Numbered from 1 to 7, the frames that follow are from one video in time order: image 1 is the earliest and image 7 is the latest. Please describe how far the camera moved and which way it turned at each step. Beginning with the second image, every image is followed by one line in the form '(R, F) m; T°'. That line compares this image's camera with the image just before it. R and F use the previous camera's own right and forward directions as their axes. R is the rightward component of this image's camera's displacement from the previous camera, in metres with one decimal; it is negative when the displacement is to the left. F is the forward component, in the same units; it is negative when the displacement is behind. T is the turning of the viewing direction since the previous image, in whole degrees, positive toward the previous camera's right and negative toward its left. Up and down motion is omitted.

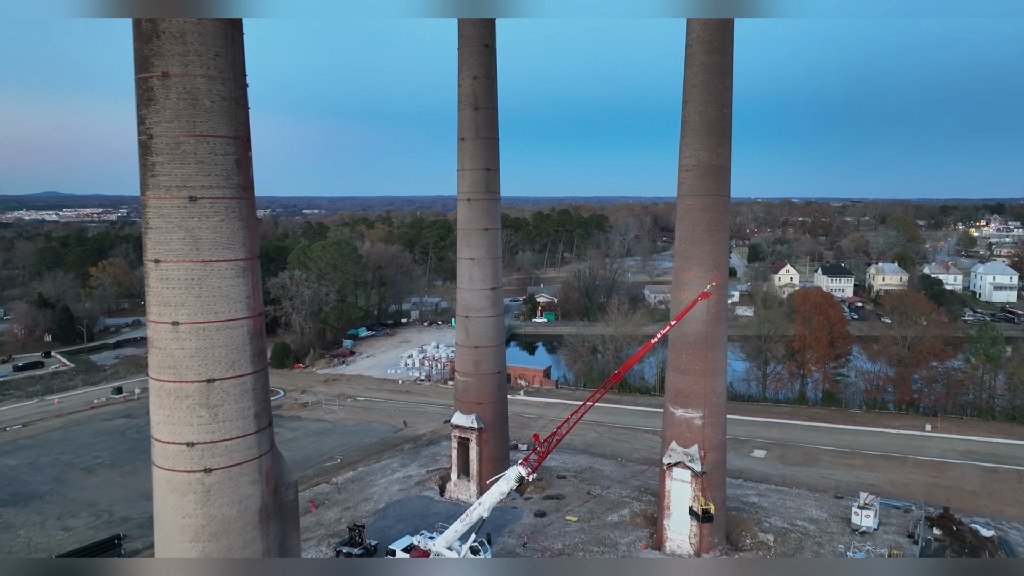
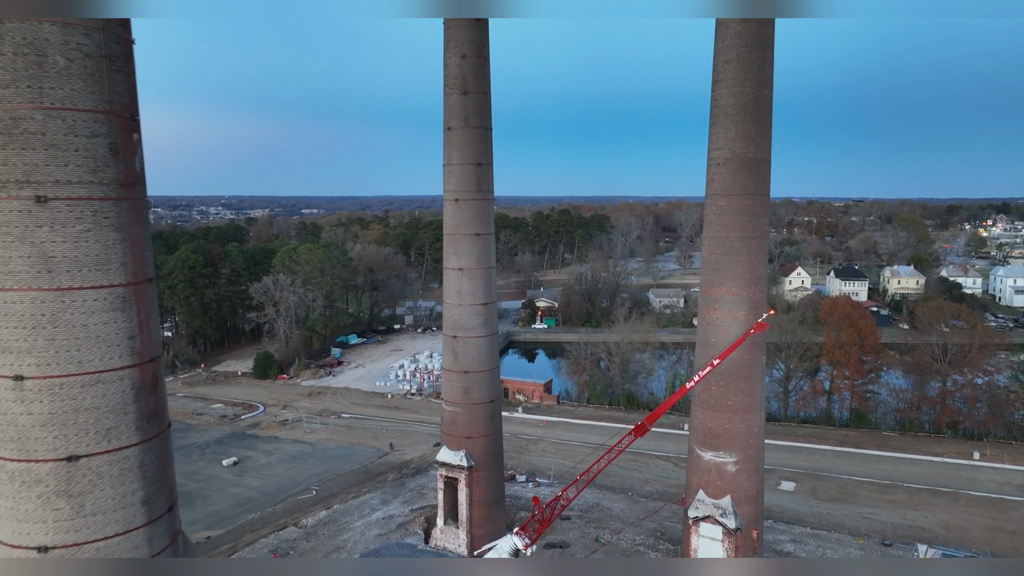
(+0.1, +1.4) m; 0°
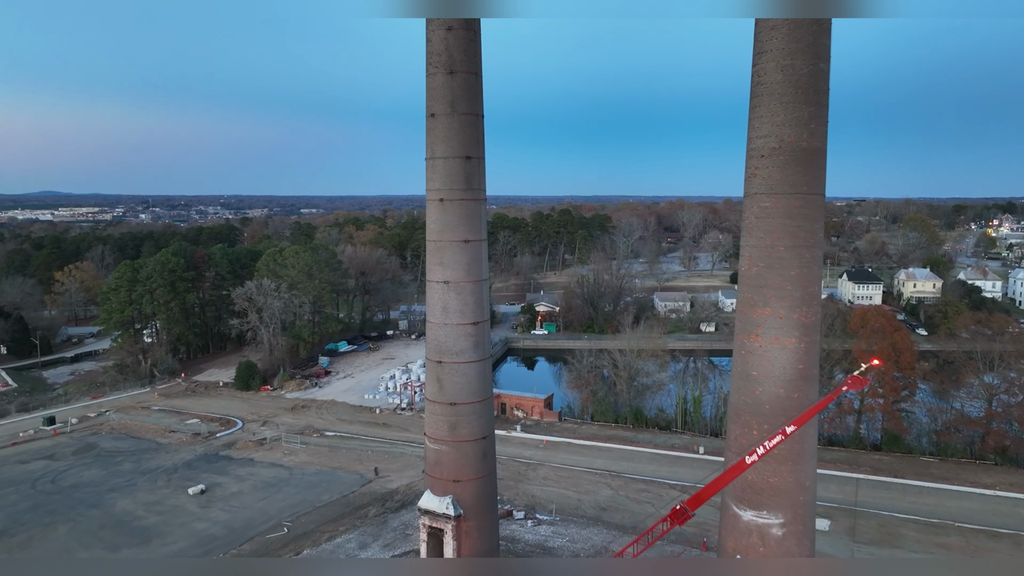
(+0.1, +1.3) m; 0°
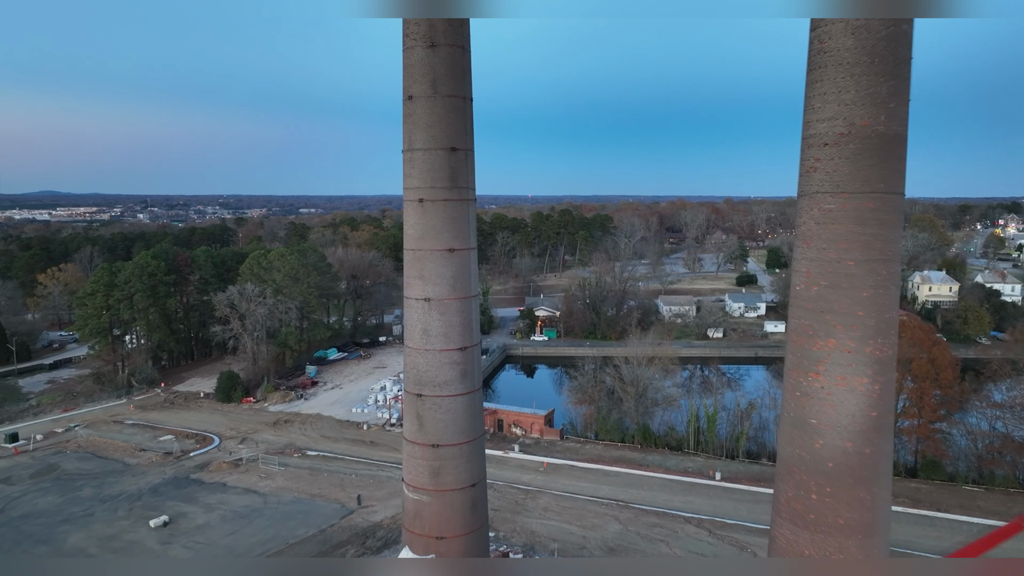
(+0.1, +1.2) m; 0°
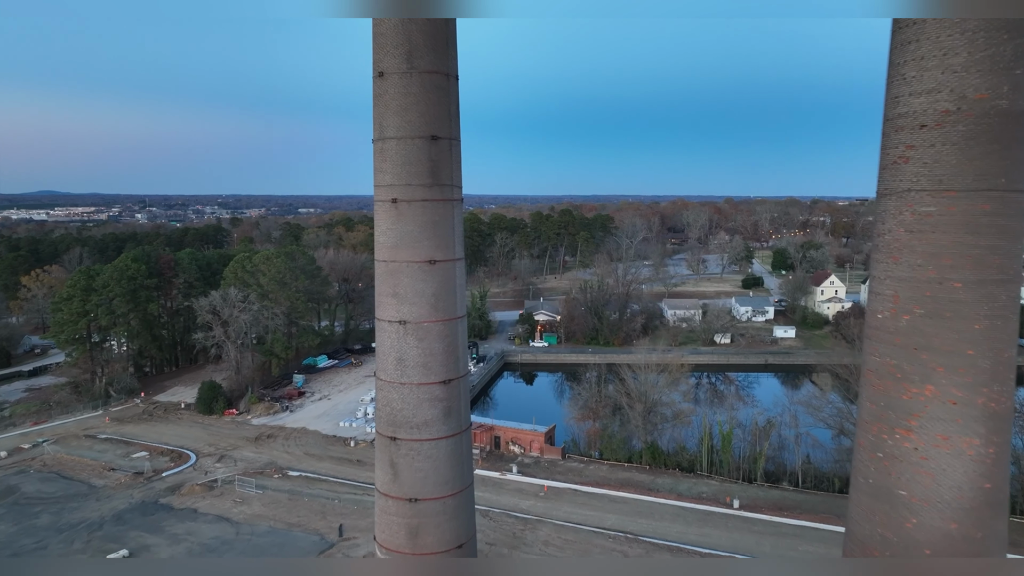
(0.0, +1.0) m; 0°
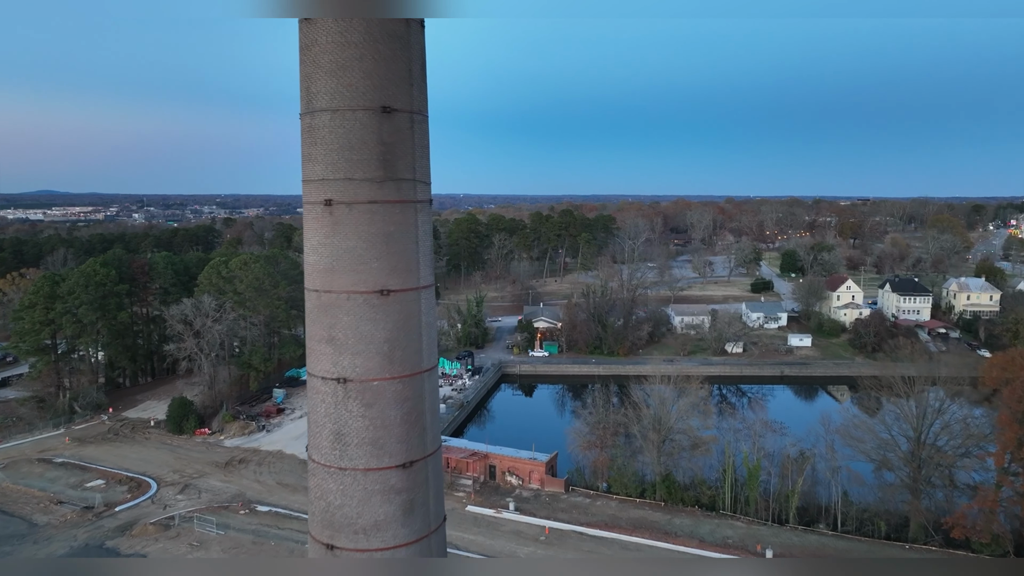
(+0.1, +1.5) m; 0°
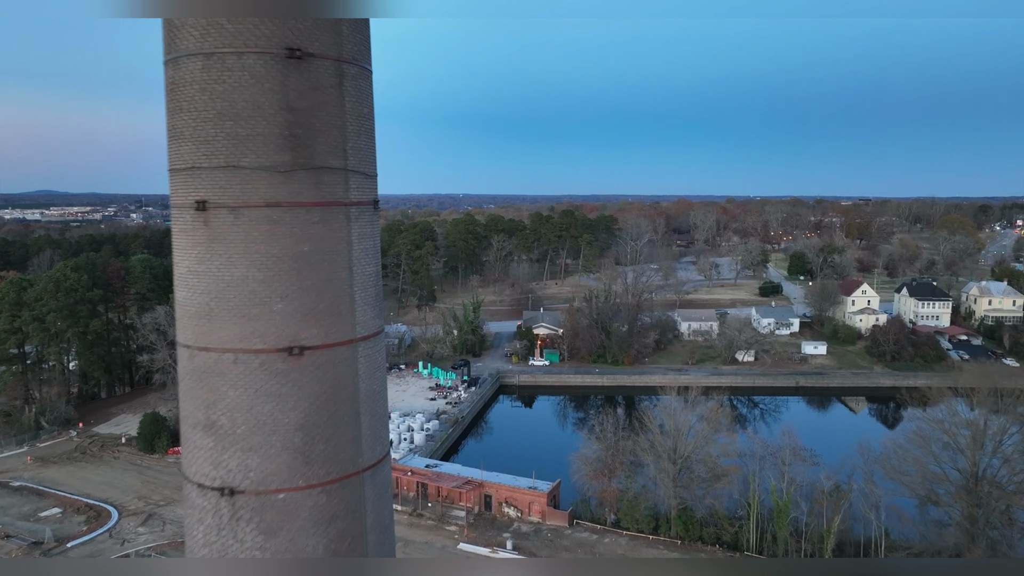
(0.0, +1.2) m; 0°
